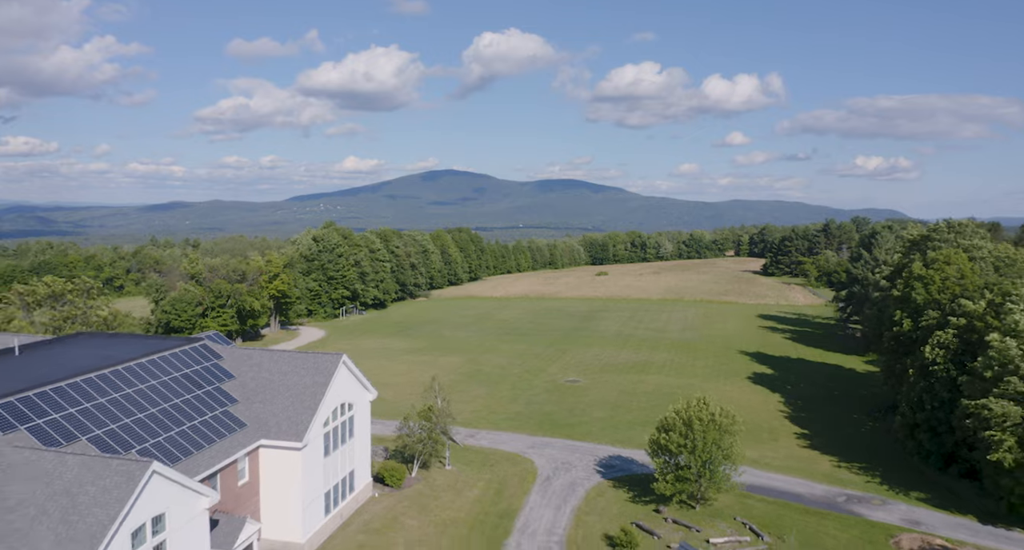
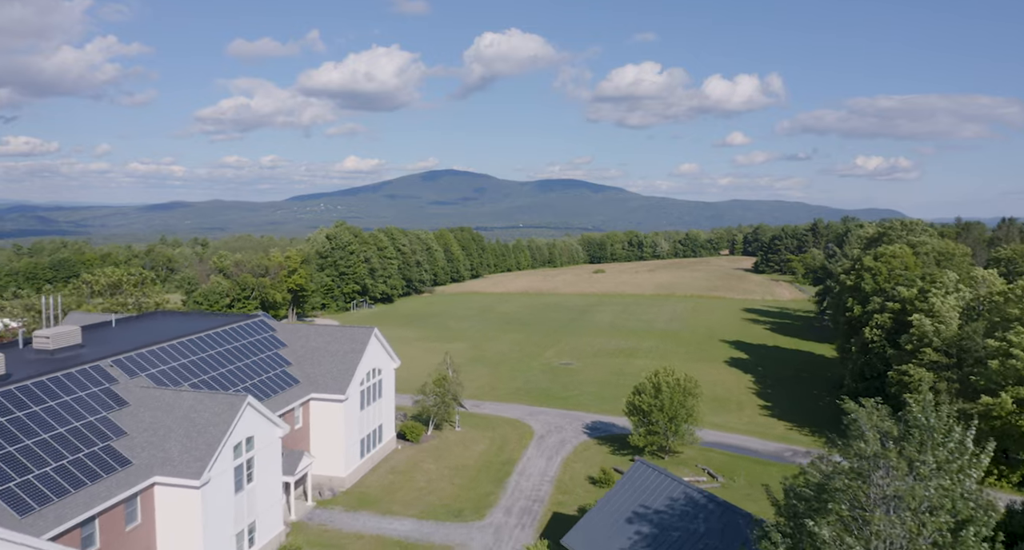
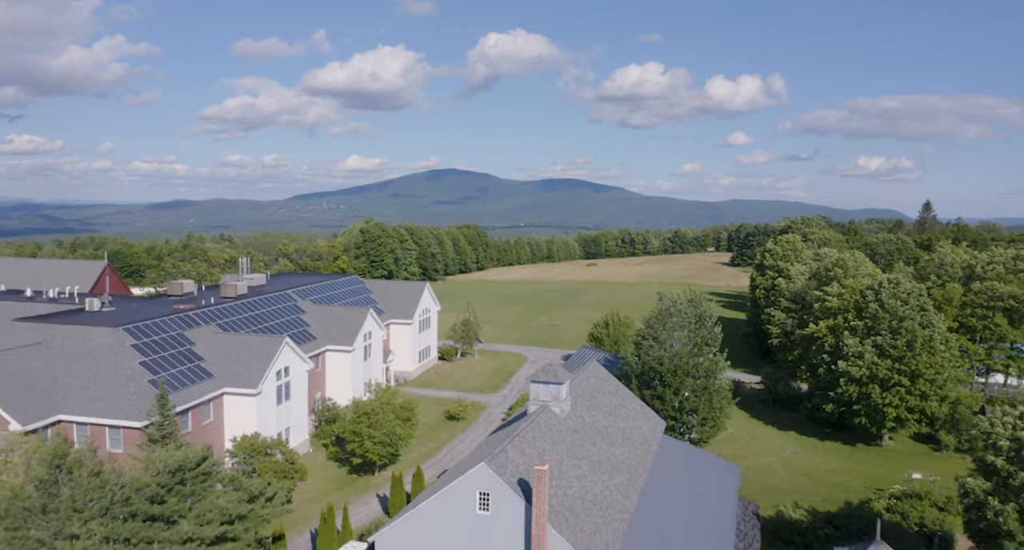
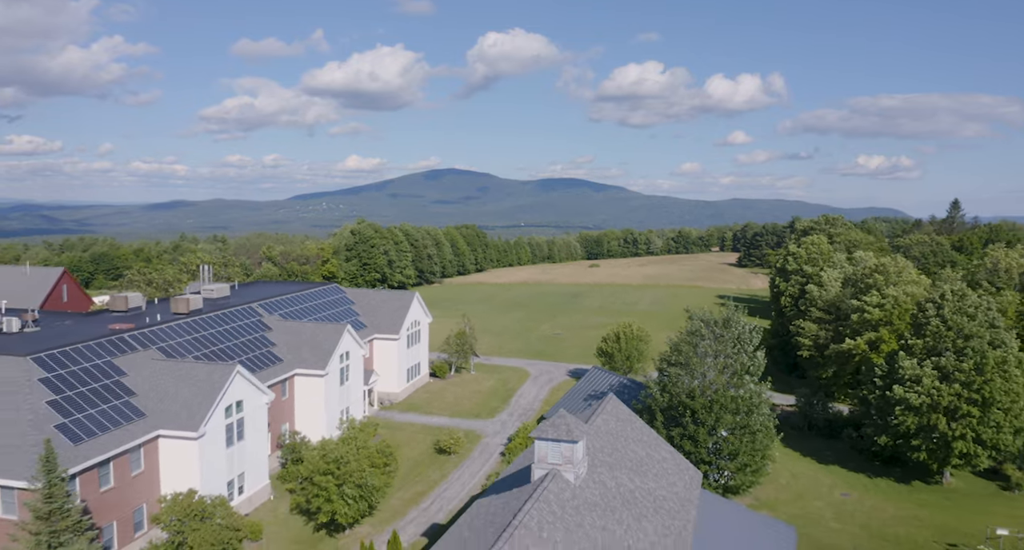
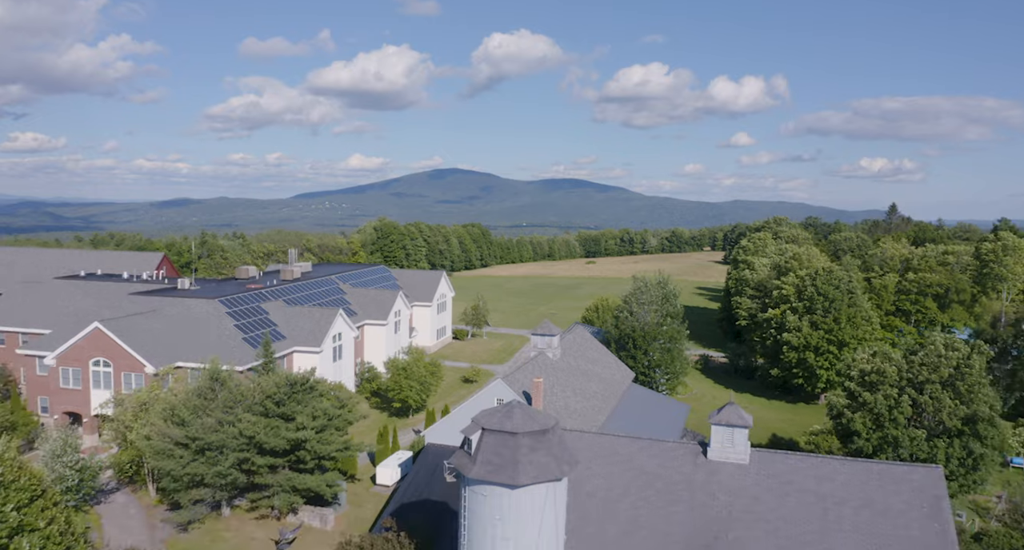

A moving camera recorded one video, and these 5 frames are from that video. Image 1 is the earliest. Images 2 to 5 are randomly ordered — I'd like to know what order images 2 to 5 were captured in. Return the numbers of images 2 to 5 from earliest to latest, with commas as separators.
2, 4, 3, 5
